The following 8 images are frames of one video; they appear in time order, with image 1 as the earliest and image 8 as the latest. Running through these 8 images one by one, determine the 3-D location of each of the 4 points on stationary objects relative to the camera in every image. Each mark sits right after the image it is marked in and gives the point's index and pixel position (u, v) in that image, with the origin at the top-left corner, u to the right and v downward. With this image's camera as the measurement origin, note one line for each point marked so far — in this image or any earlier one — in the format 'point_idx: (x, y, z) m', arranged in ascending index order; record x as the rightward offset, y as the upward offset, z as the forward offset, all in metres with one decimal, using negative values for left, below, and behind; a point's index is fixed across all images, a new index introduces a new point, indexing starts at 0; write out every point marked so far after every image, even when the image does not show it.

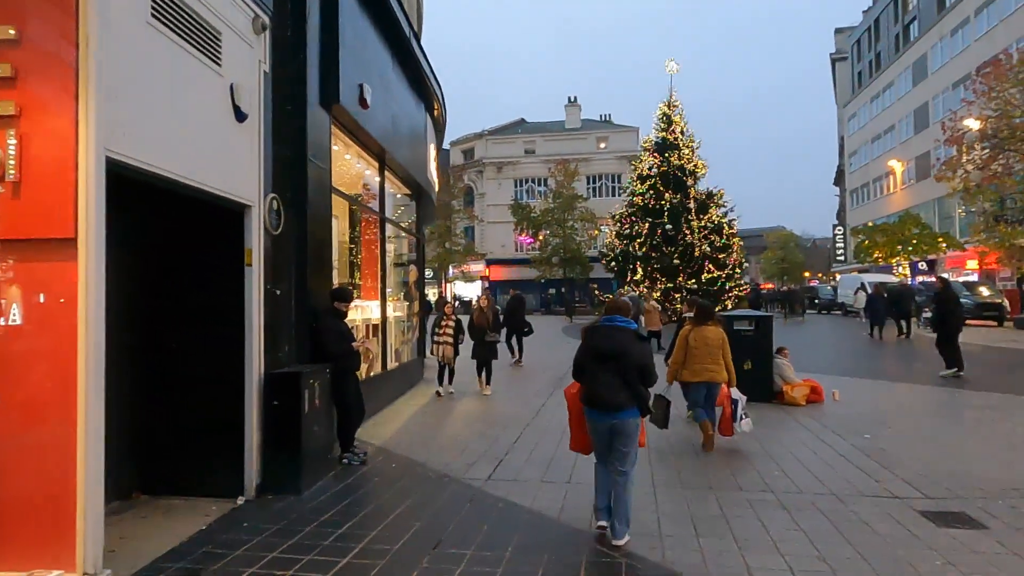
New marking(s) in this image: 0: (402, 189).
0: (-2.3, +2.1, +13.9) m
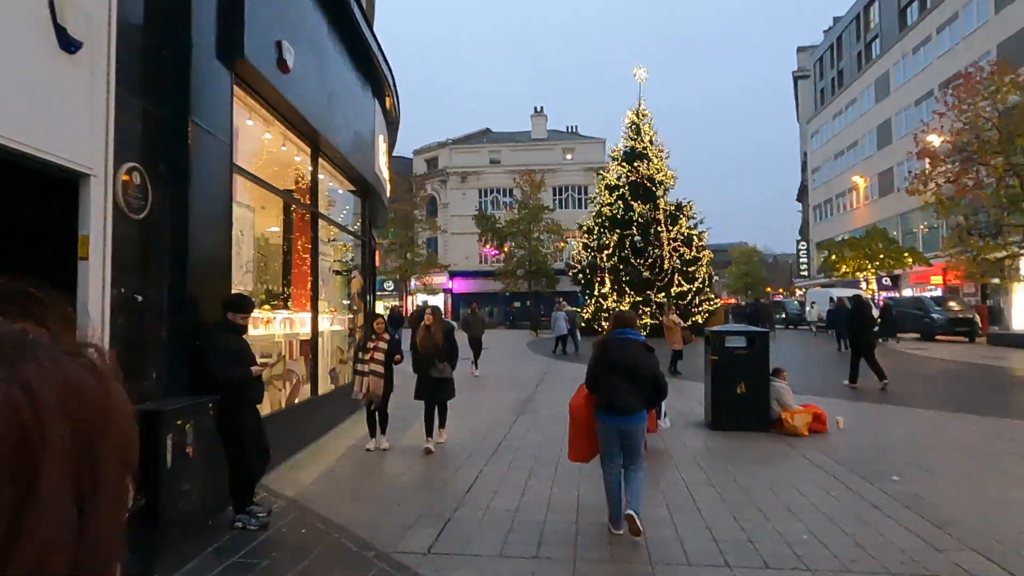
0: (-3.0, +1.9, +12.1) m
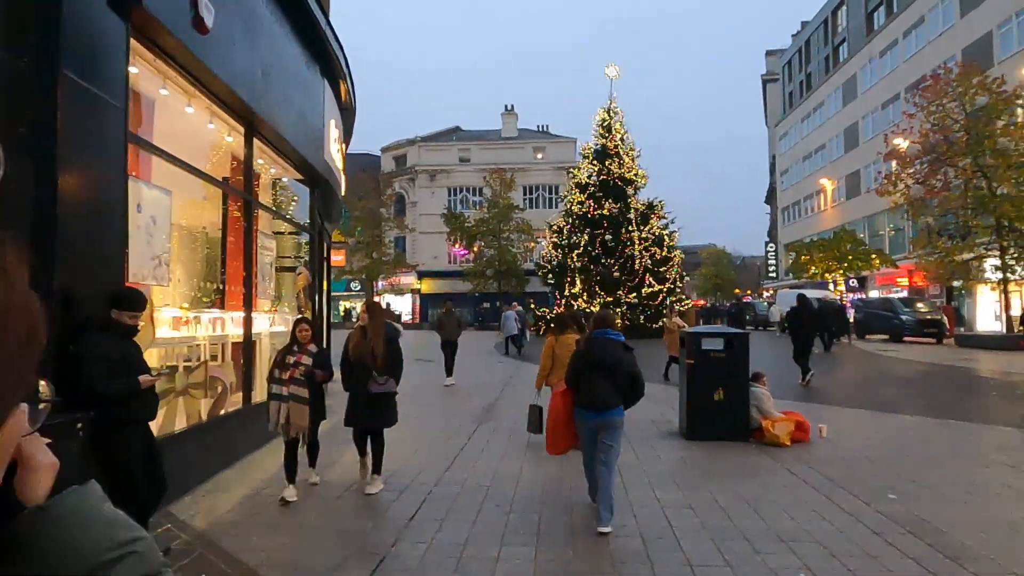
0: (-3.7, +1.9, +11.1) m
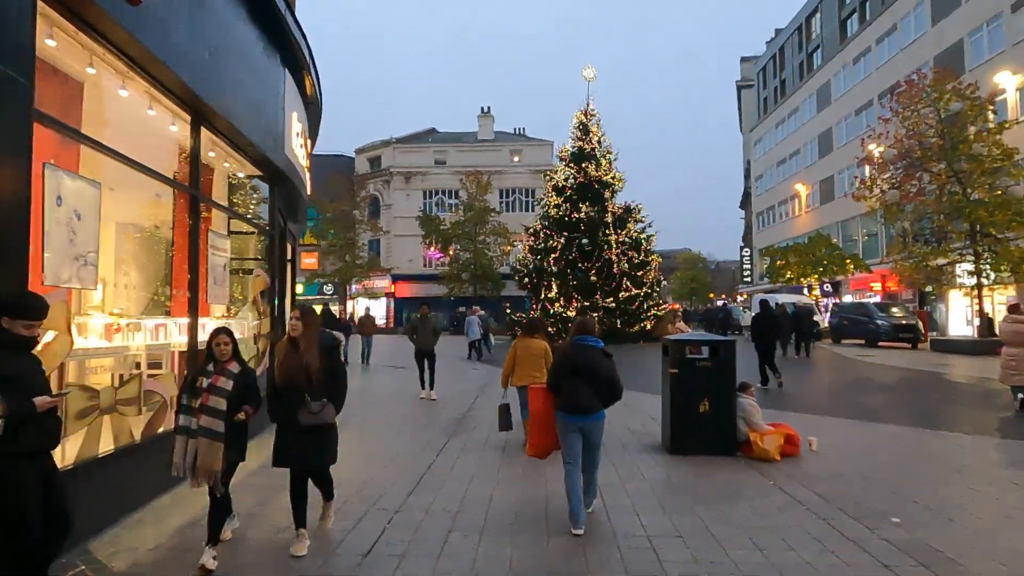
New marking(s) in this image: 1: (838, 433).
0: (-4.1, +1.9, +10.4) m
1: (+4.8, -2.1, +9.8) m
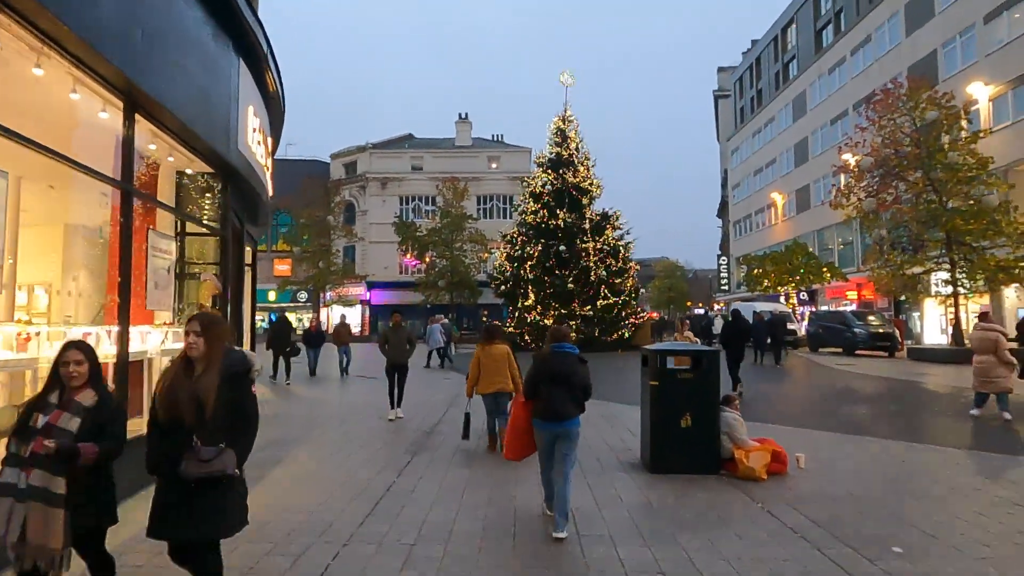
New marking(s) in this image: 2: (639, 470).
0: (-4.5, +1.8, +9.6) m
1: (+4.4, -2.2, +9.3) m
2: (+1.6, -2.3, +8.2) m
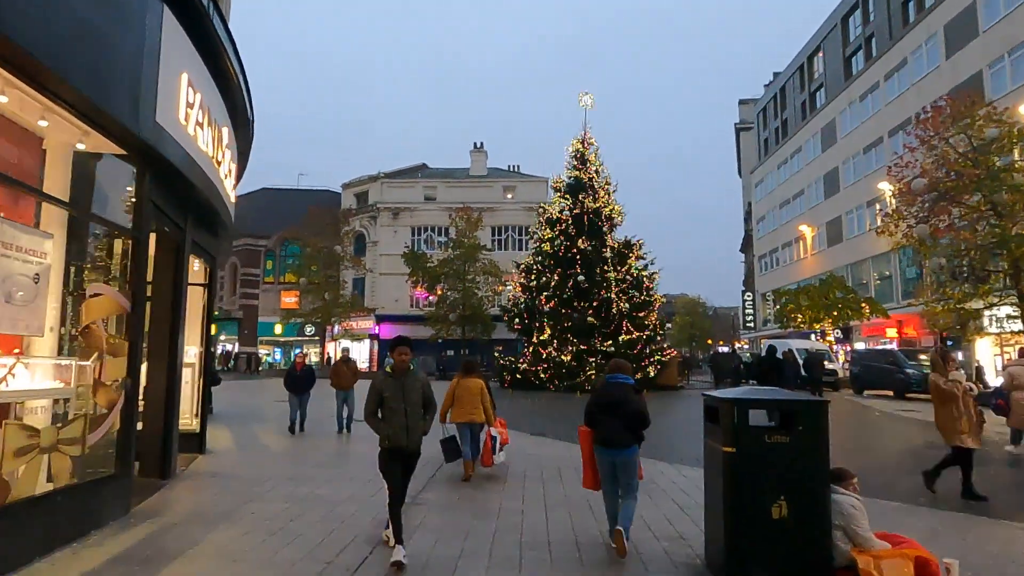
0: (-4.4, +1.6, +7.3) m
1: (+4.4, -2.5, +6.5) m
2: (+1.6, -2.4, +5.5) m
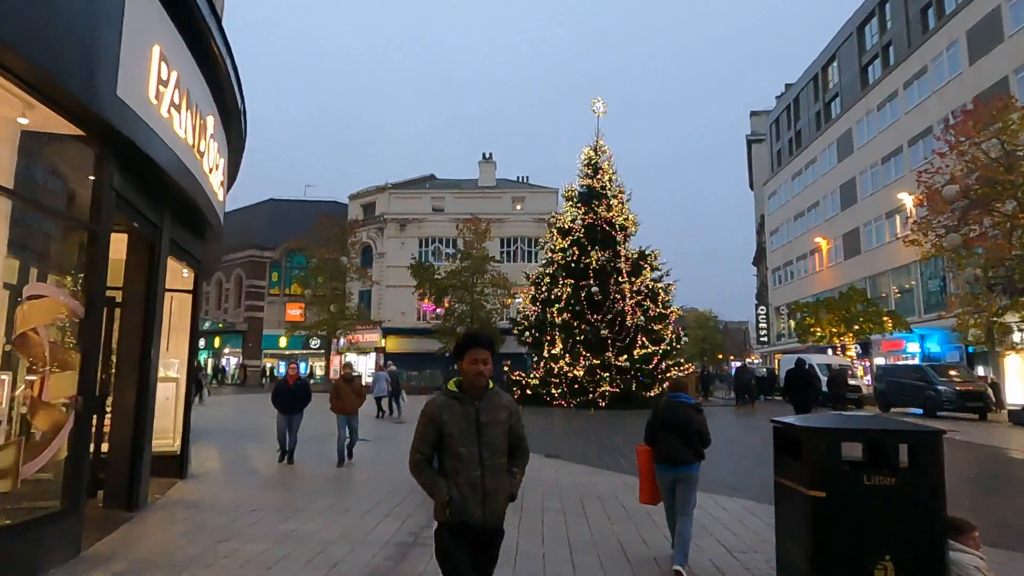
0: (-4.2, +1.5, +6.3) m
1: (+4.6, -2.5, +5.3) m
2: (+1.8, -2.4, +4.3) m
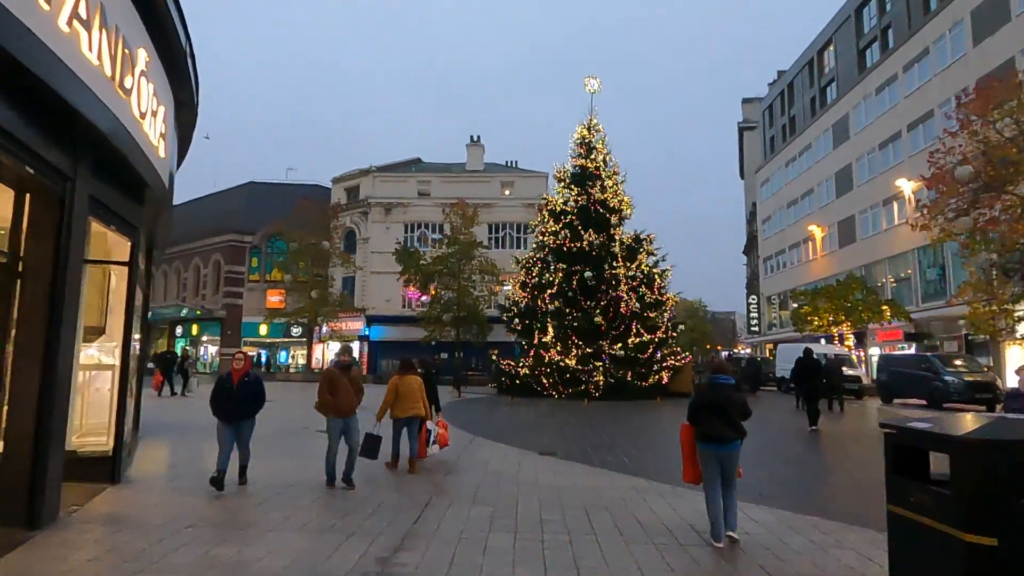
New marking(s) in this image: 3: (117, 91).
0: (-4.3, +1.9, +4.7) m
1: (+4.6, -2.2, +3.9) m
2: (+1.8, -2.1, +2.9) m
3: (-4.1, +2.1, +7.0) m
